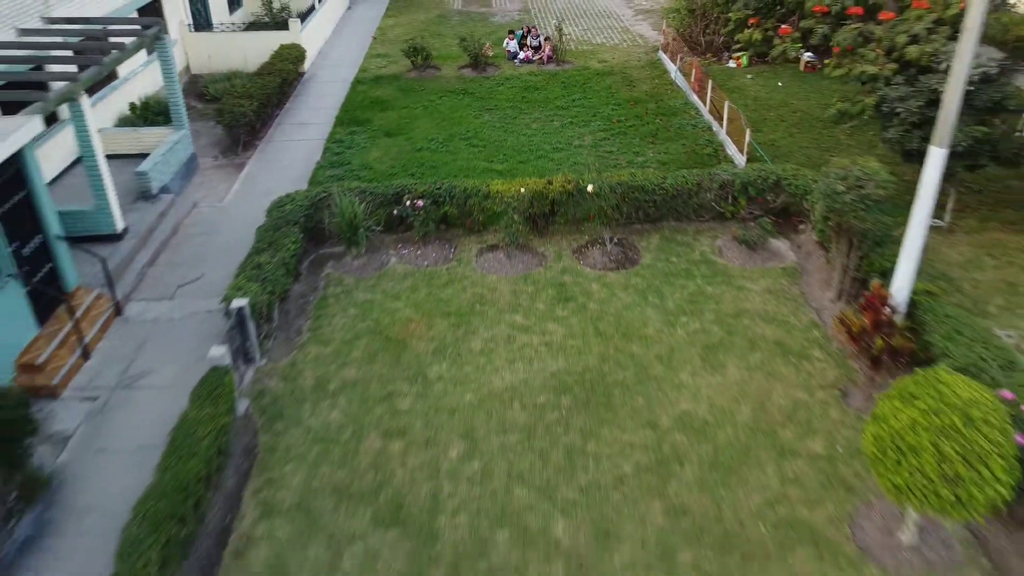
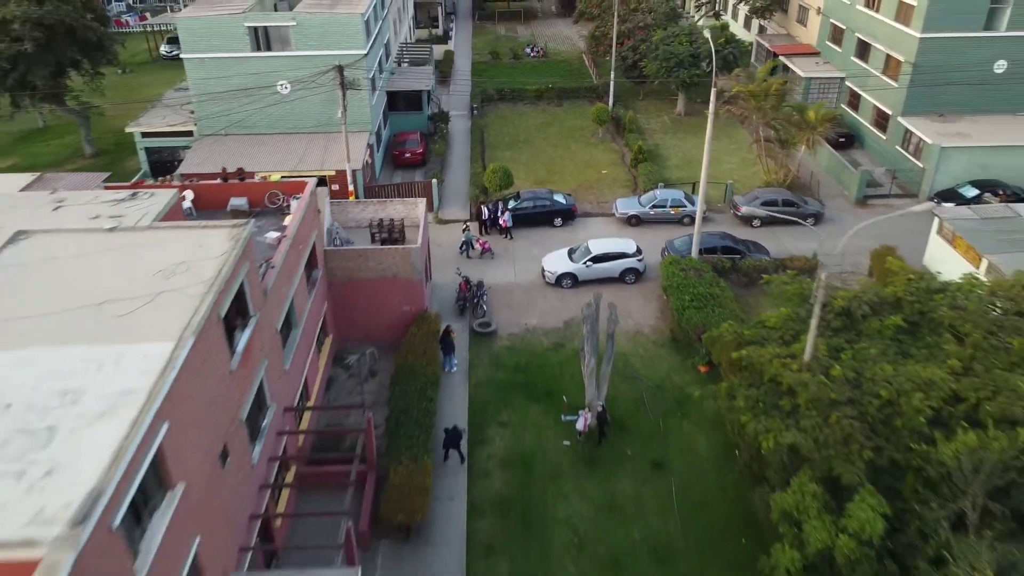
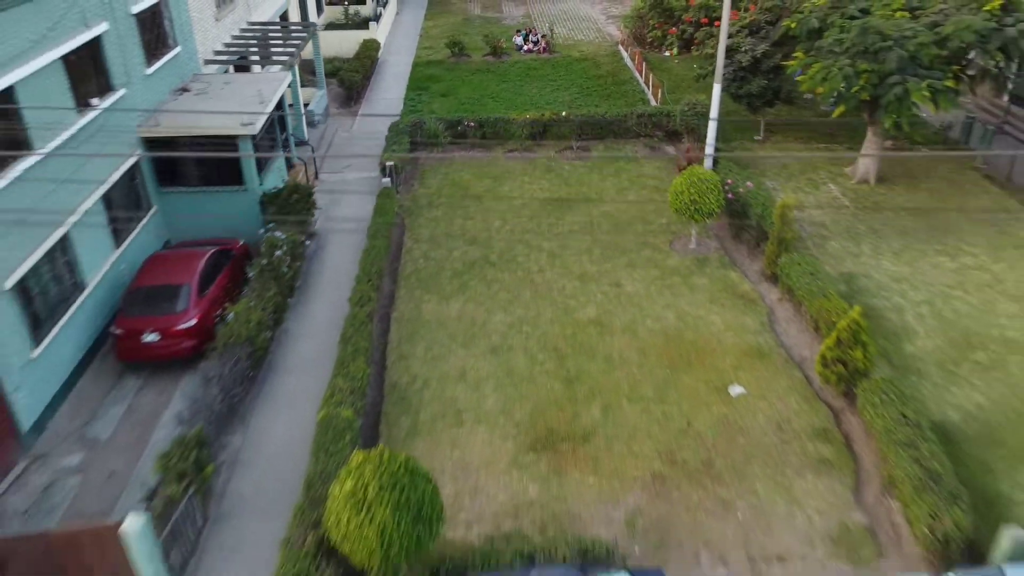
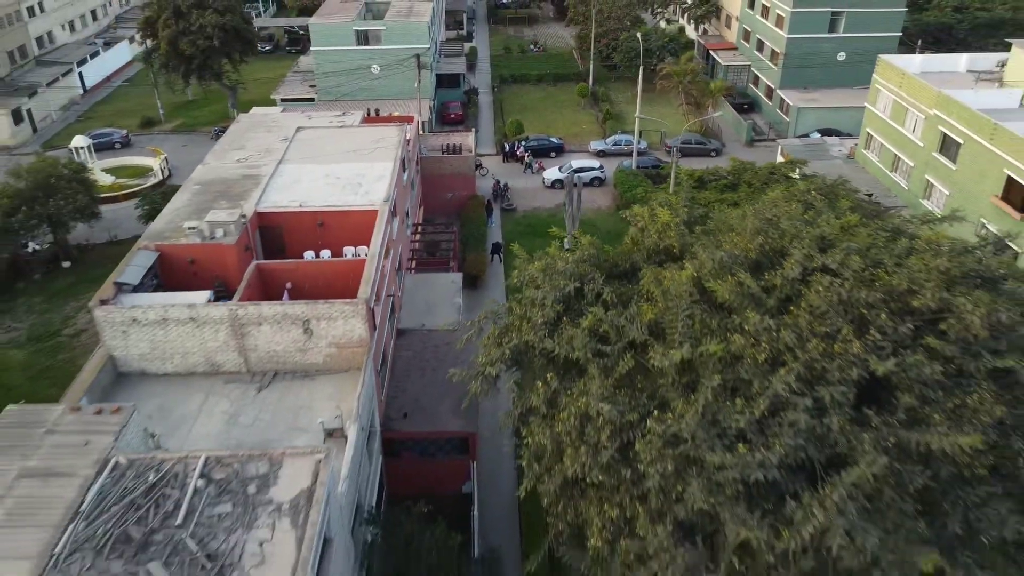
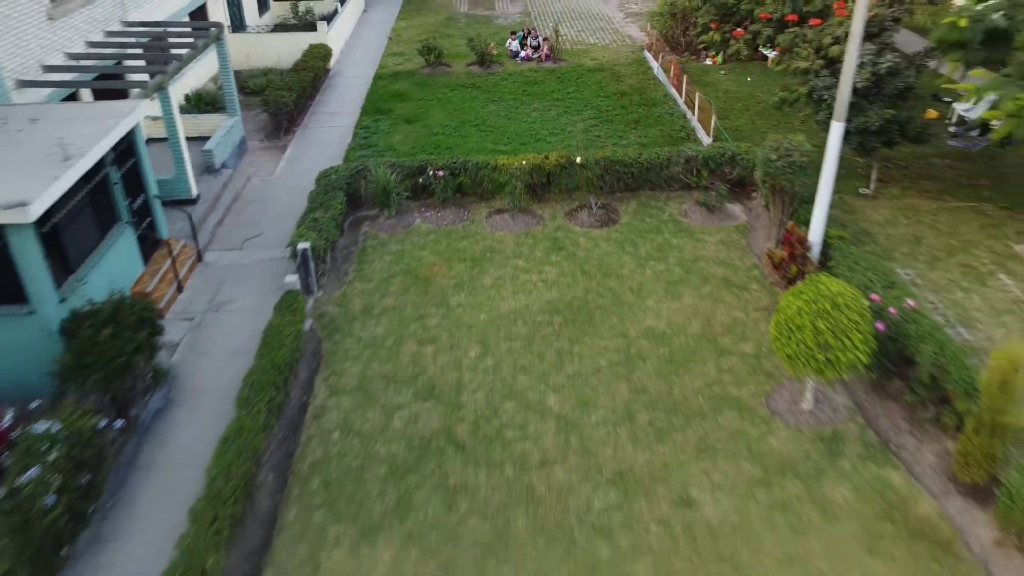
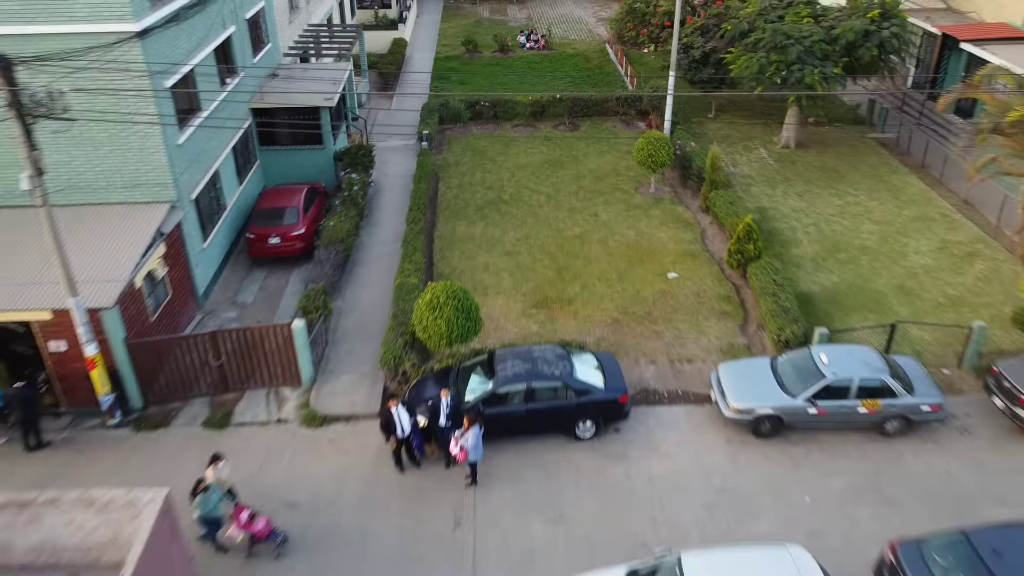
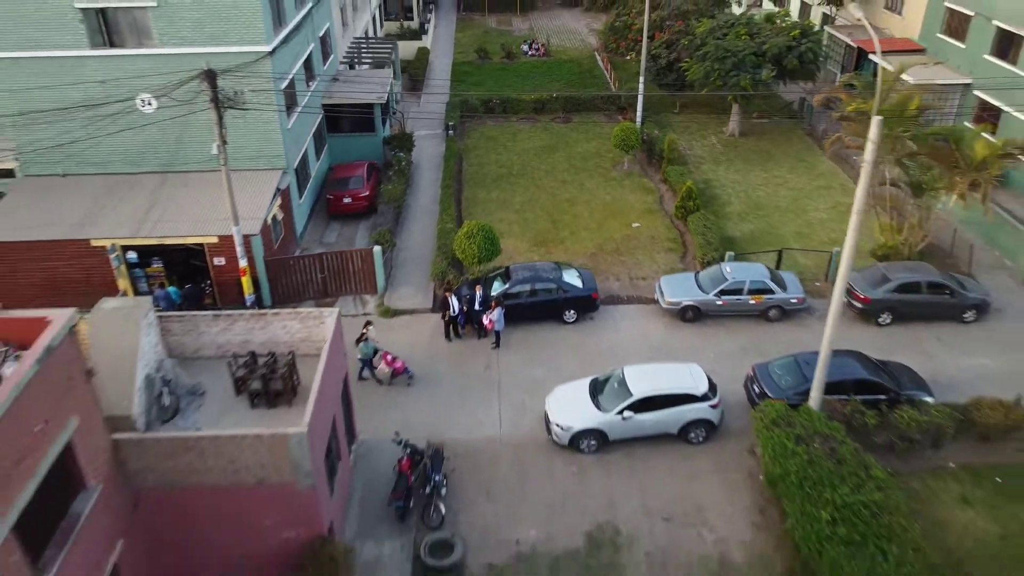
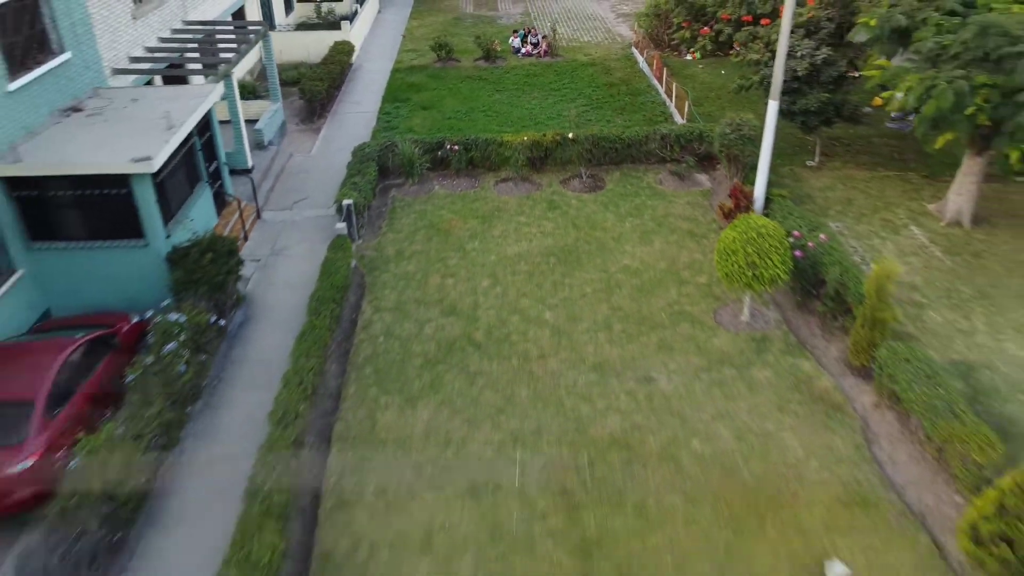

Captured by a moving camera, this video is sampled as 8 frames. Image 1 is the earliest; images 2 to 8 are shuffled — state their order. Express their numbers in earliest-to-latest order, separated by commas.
5, 8, 3, 6, 7, 2, 4
